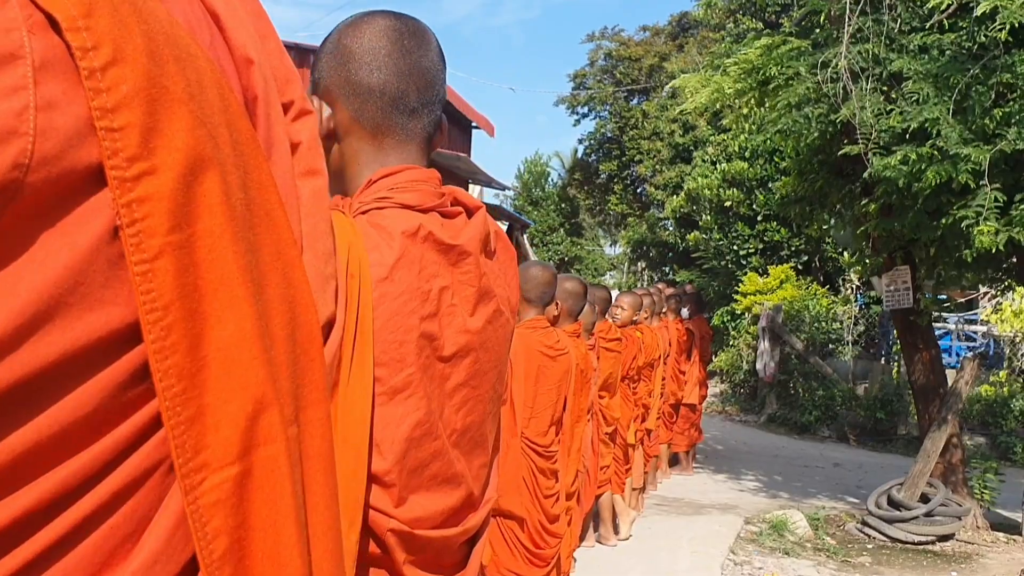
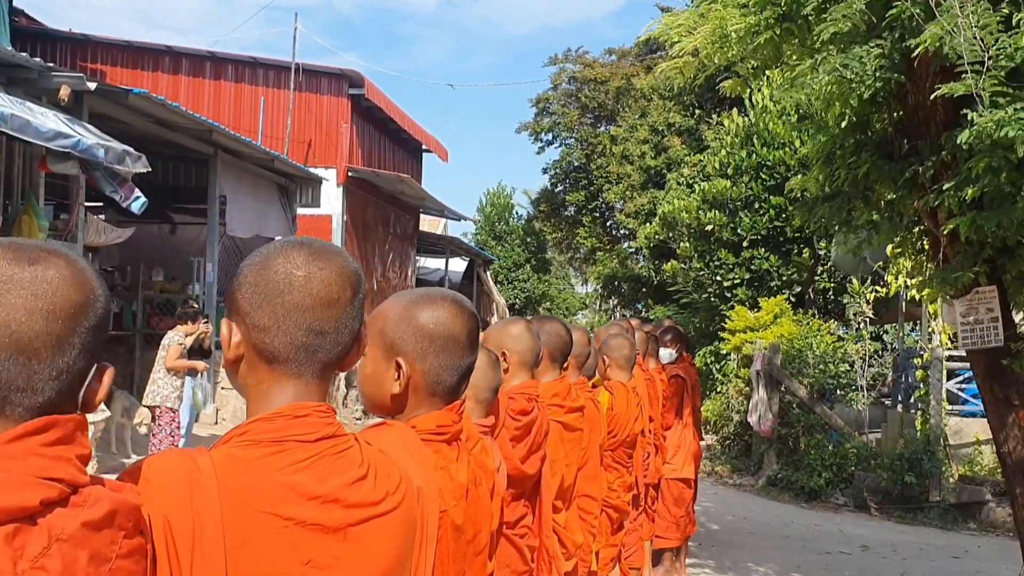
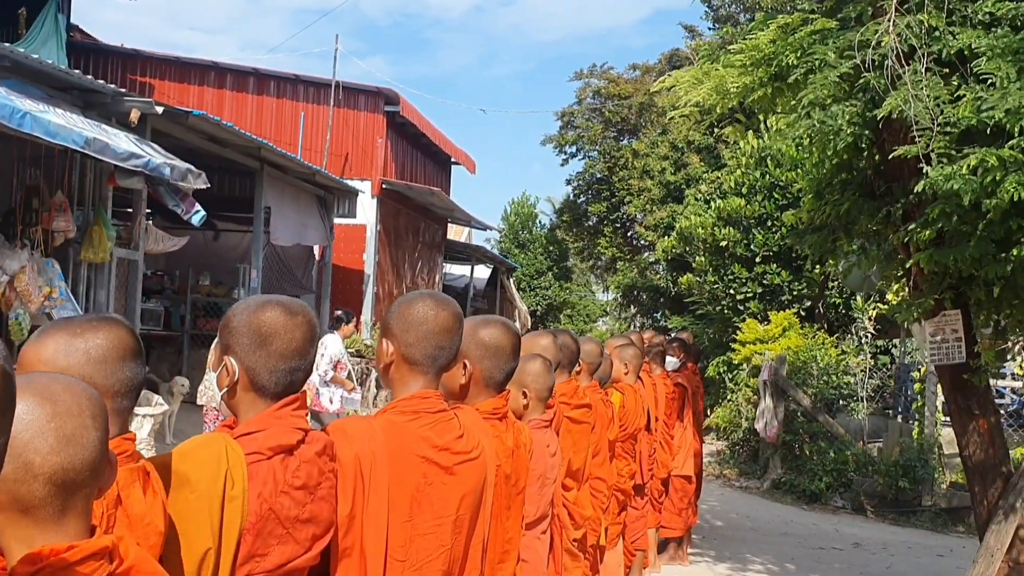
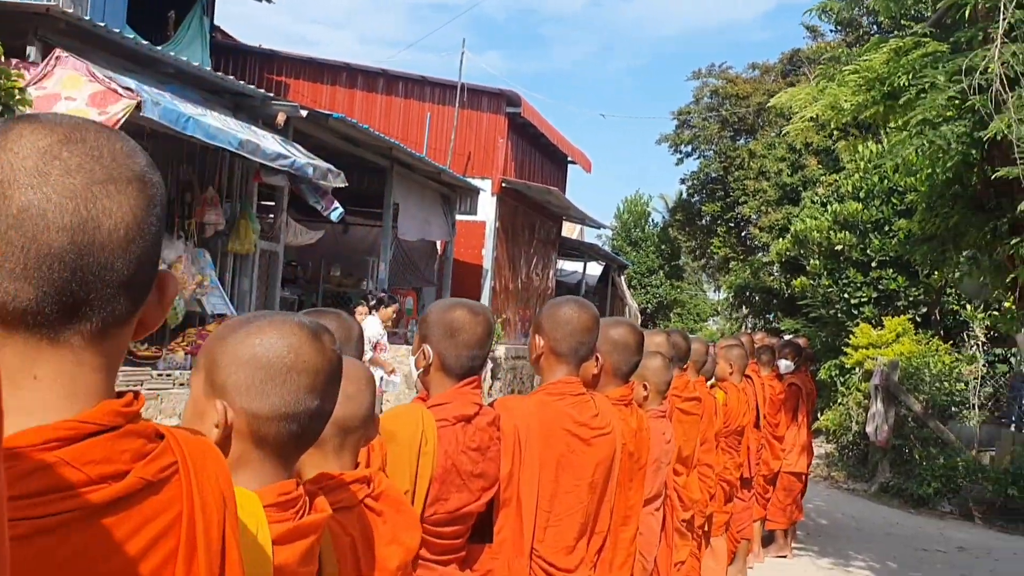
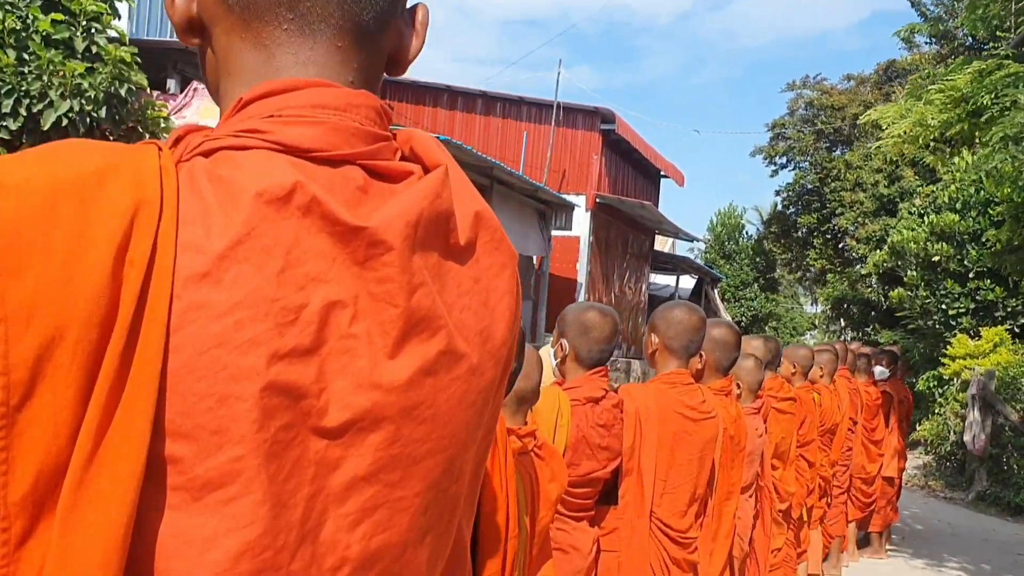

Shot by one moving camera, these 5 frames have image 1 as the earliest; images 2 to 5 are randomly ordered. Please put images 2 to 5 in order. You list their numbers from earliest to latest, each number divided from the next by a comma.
5, 4, 3, 2
